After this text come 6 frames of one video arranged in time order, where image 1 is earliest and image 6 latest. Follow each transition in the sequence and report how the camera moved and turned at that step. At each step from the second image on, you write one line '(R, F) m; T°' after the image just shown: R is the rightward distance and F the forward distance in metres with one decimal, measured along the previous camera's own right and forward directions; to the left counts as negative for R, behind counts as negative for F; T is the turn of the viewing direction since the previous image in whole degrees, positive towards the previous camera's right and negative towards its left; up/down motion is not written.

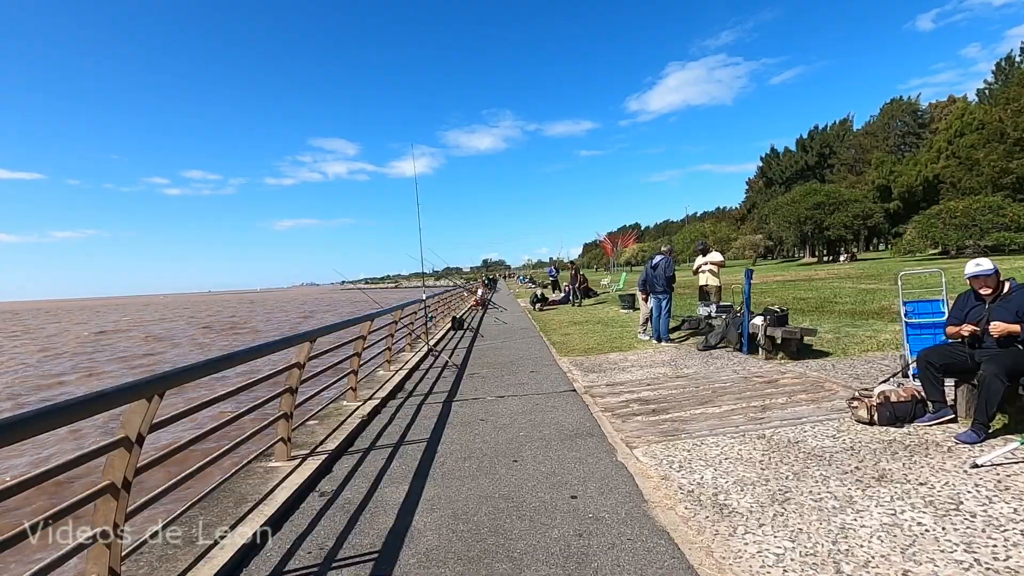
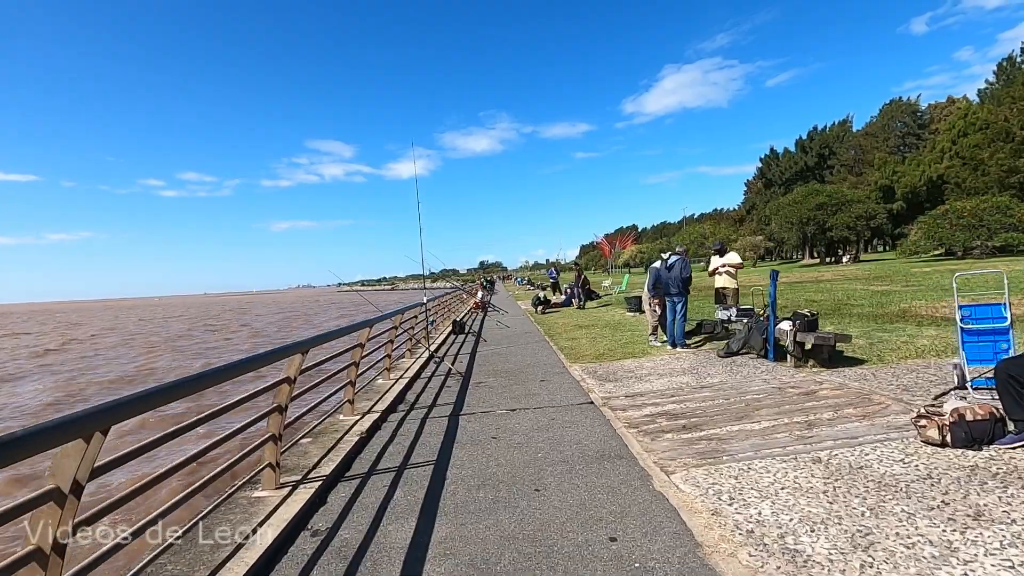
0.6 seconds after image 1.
(-0.2, +0.6) m; 0°
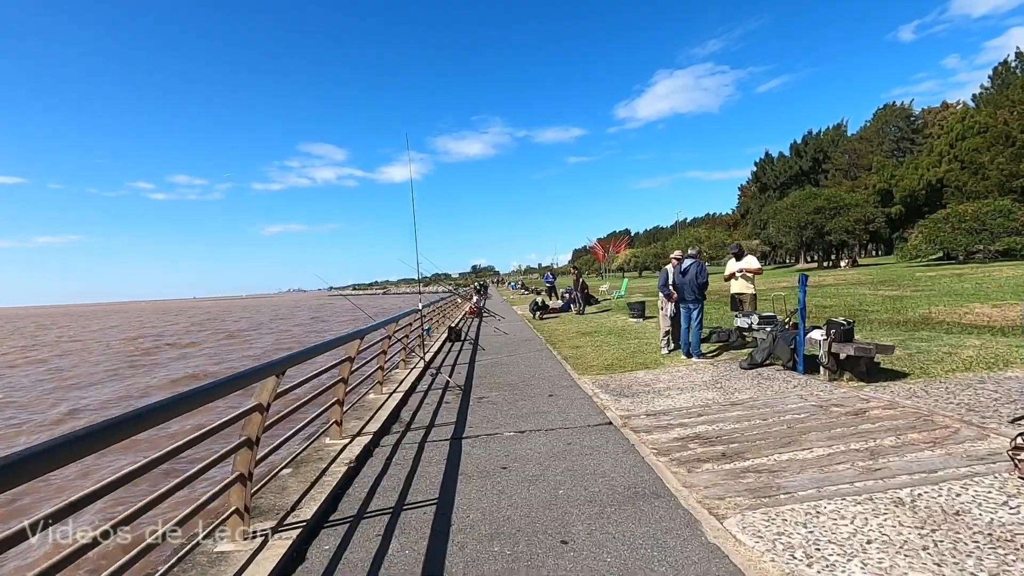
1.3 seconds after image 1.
(-0.2, +0.7) m; +1°
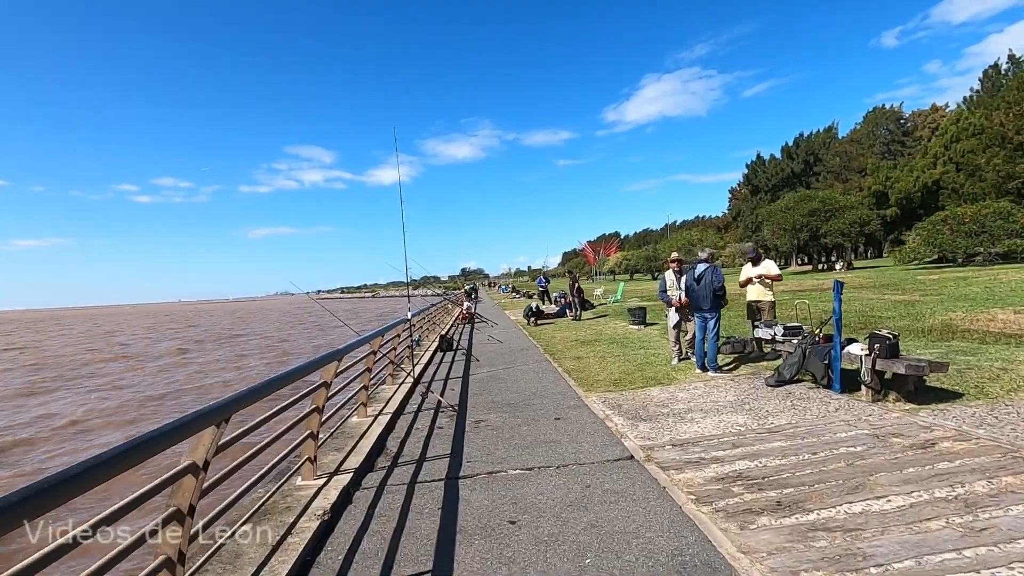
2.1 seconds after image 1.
(-0.1, +0.8) m; +1°
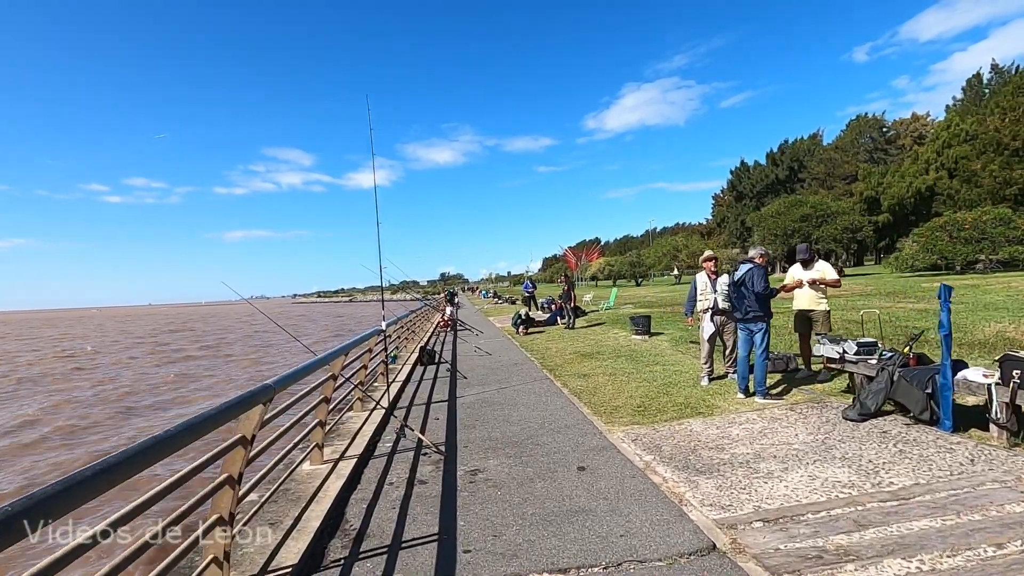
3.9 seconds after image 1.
(-0.2, +1.6) m; +2°
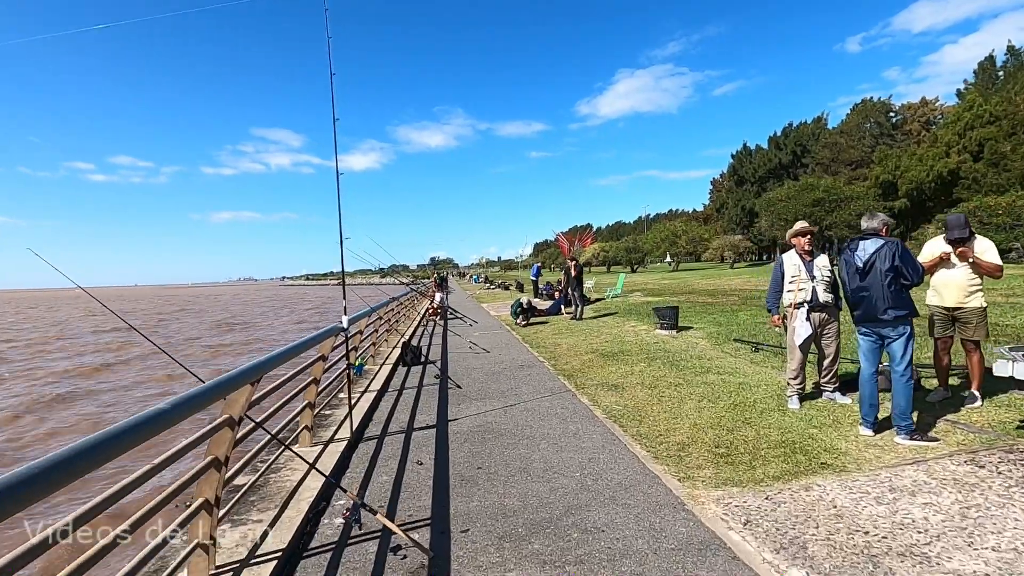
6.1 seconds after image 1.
(-0.3, +2.2) m; +1°
